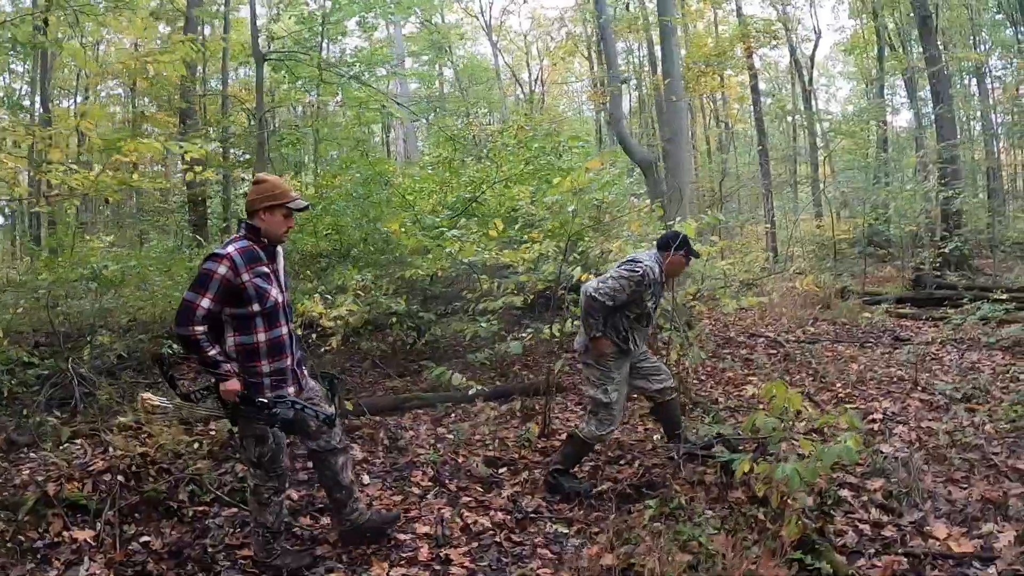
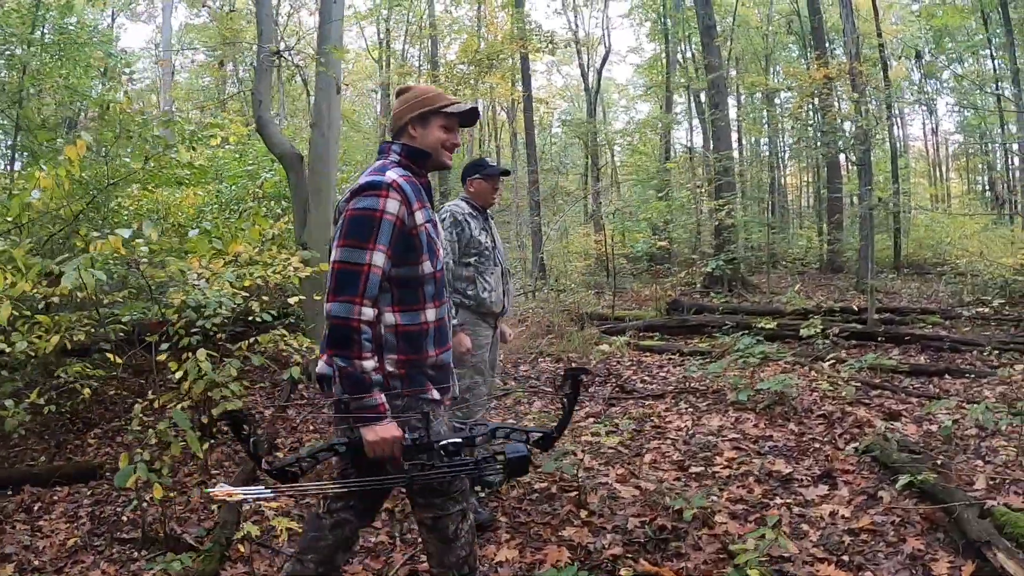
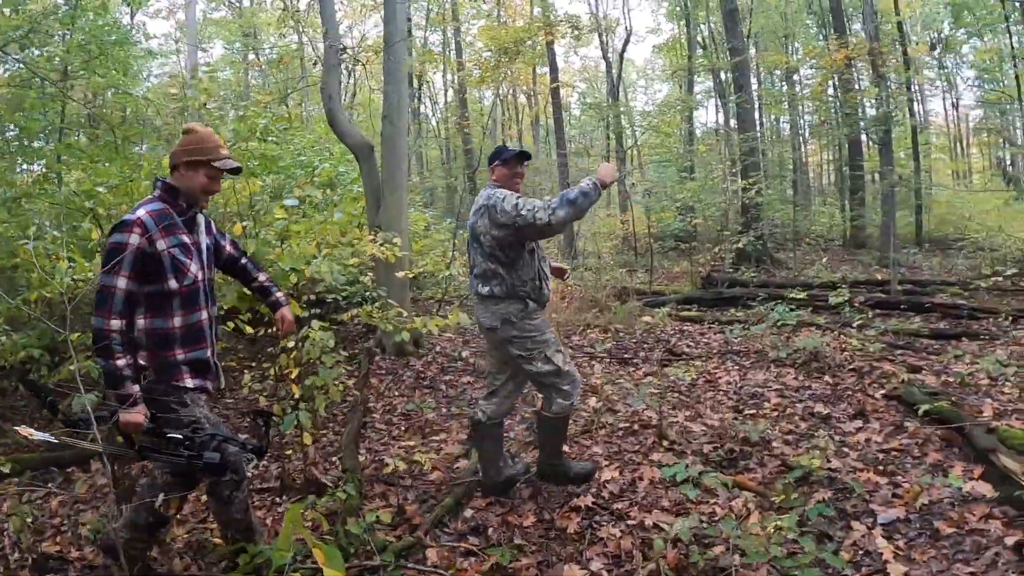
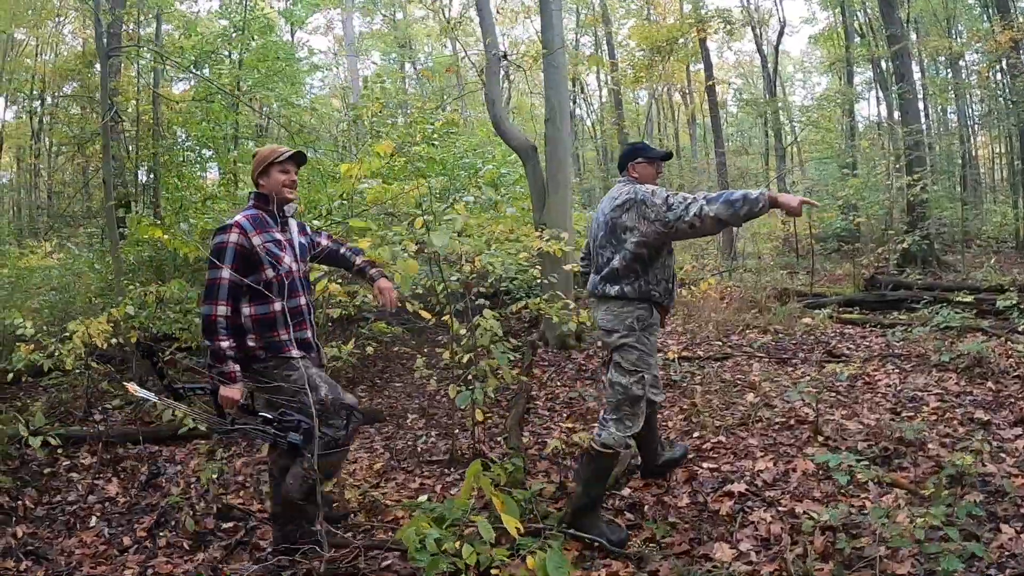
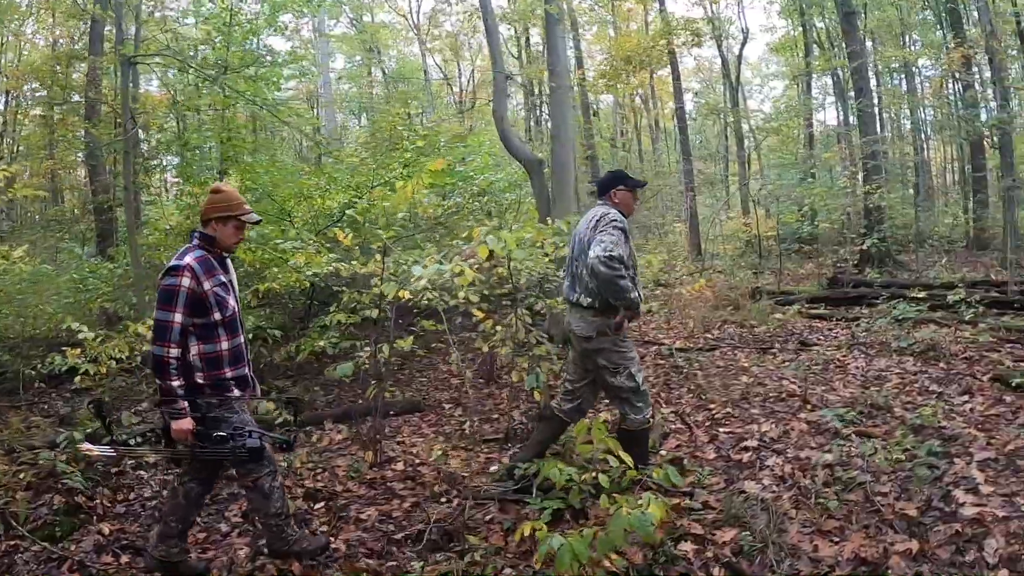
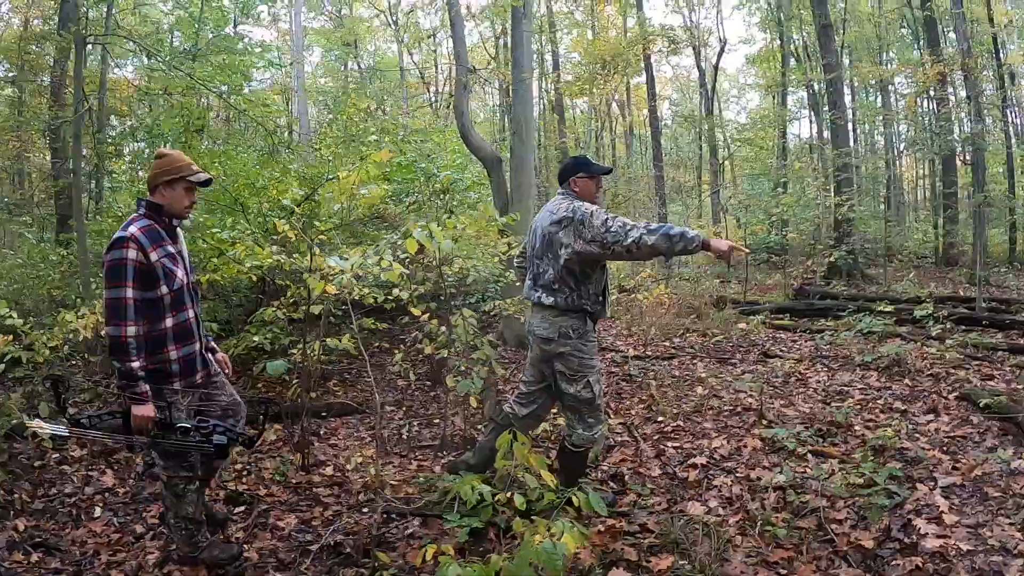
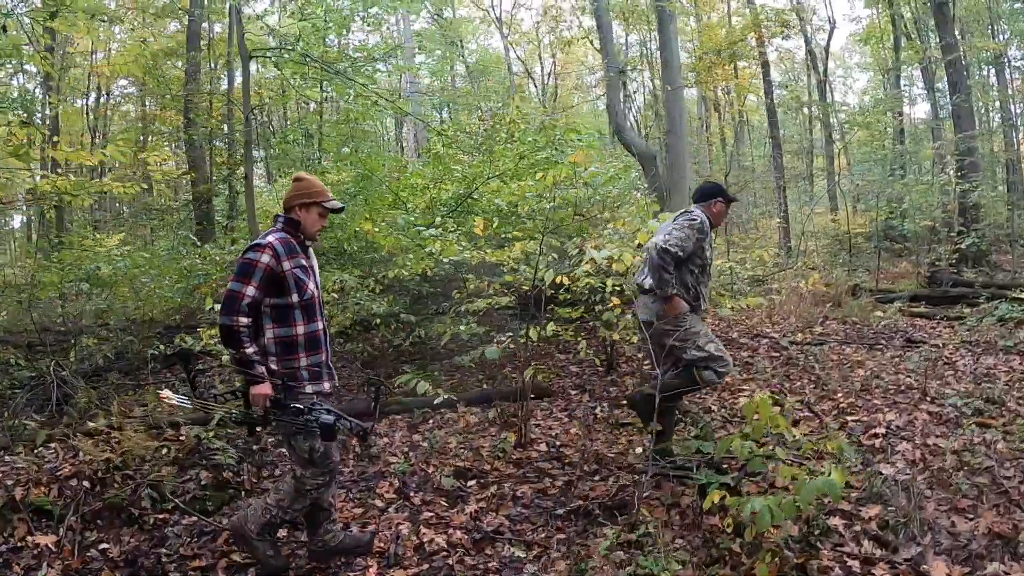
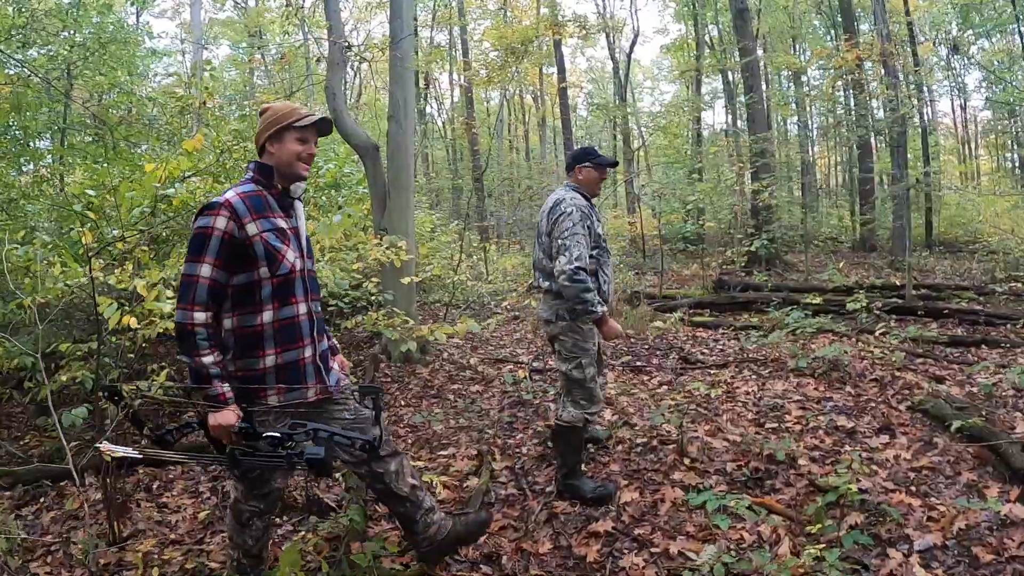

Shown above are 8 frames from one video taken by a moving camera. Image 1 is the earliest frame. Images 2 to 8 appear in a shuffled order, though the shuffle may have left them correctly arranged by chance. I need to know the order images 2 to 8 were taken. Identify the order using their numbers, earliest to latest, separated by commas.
7, 5, 6, 4, 3, 8, 2
